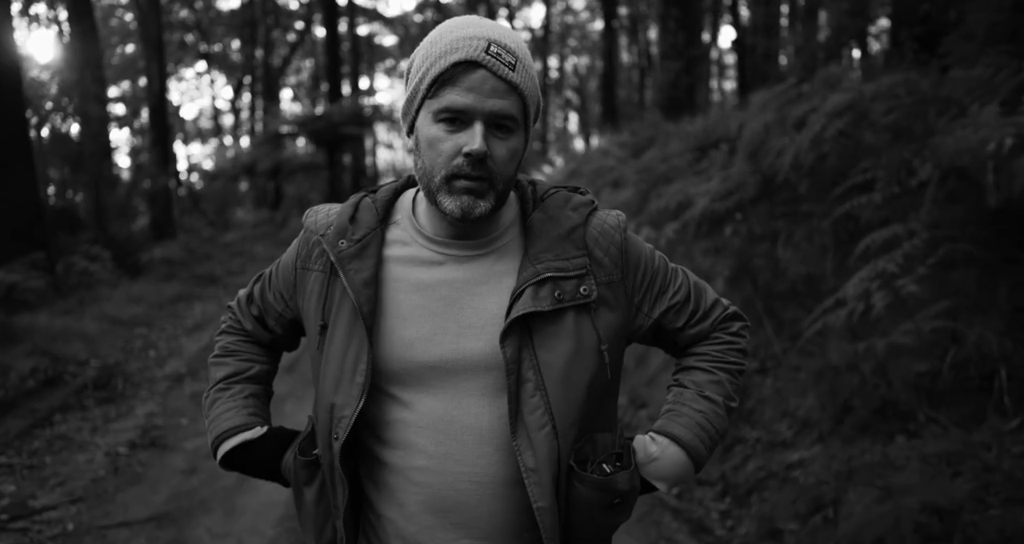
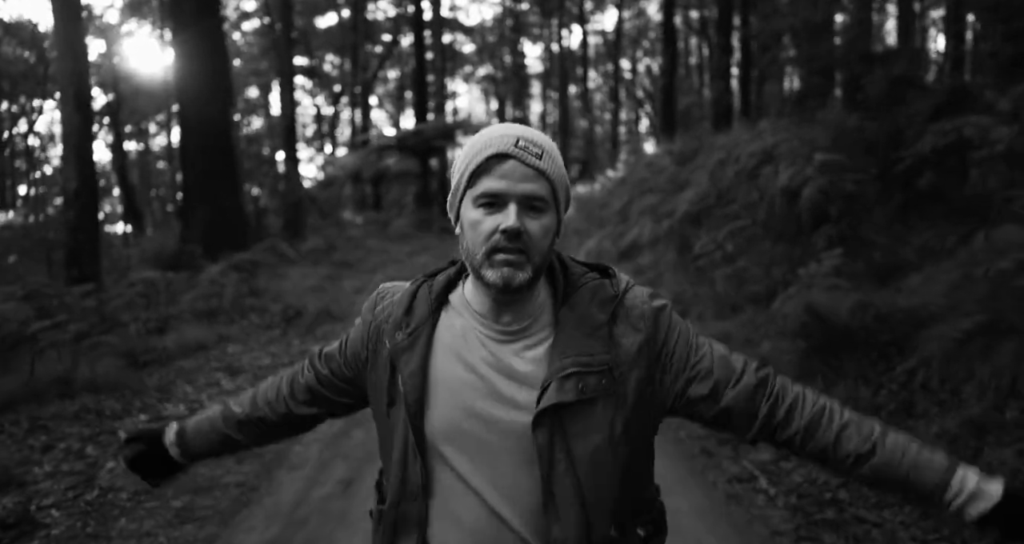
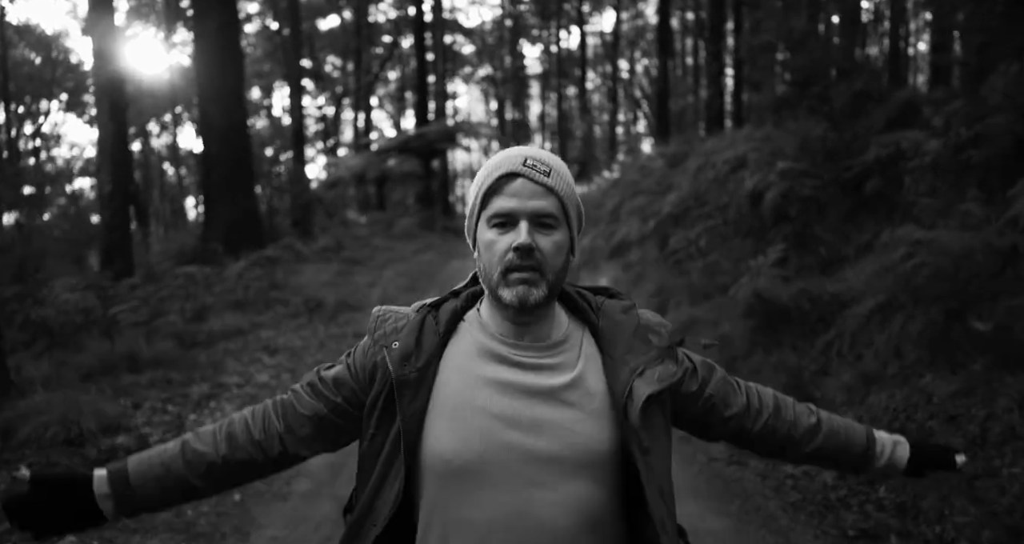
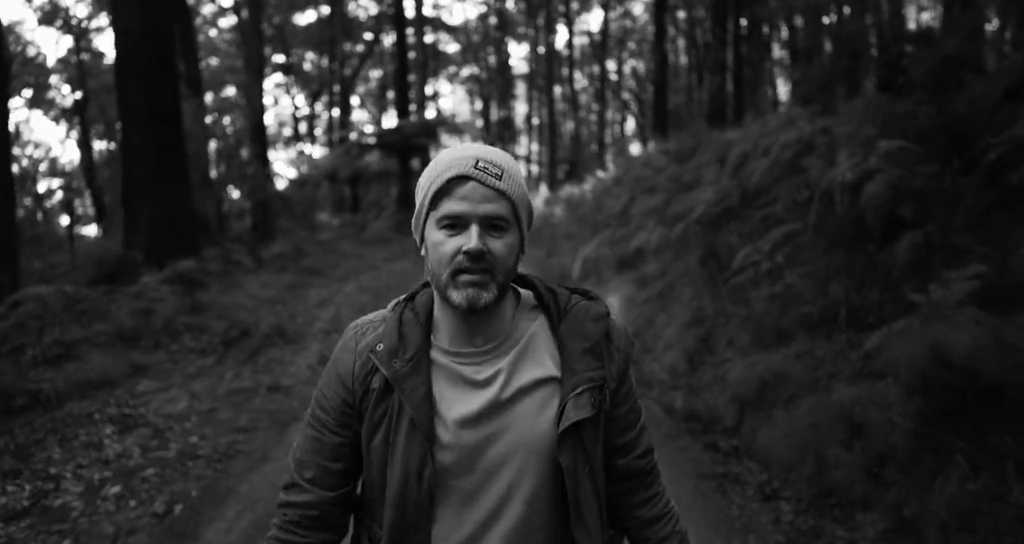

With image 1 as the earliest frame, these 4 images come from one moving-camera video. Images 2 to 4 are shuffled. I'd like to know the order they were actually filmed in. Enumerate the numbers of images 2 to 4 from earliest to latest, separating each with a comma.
4, 2, 3
